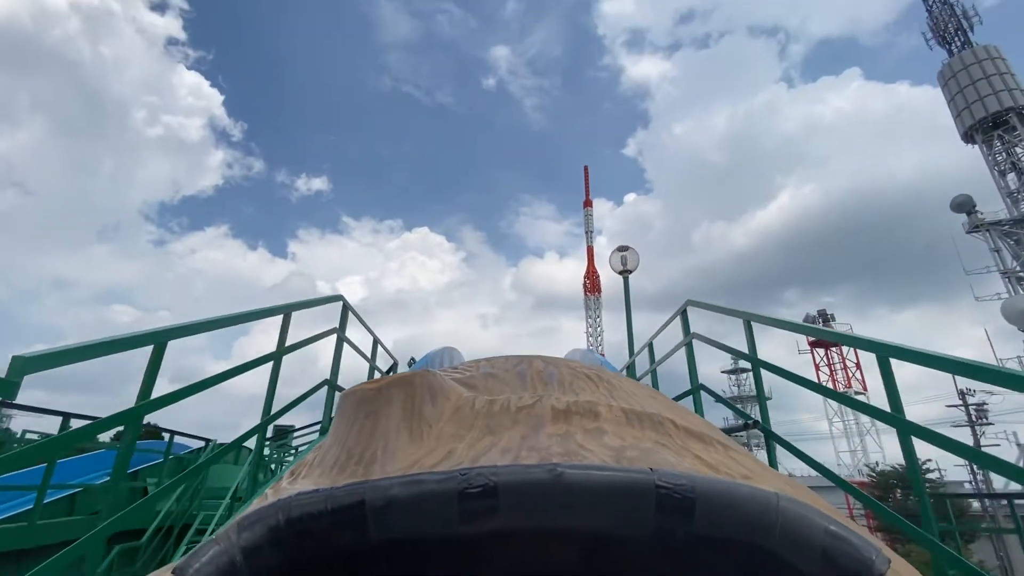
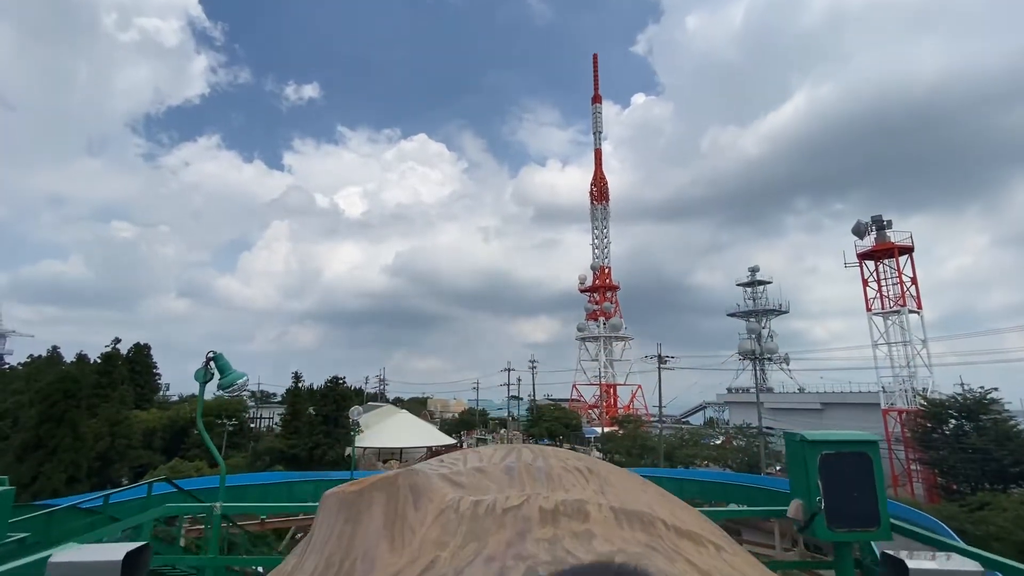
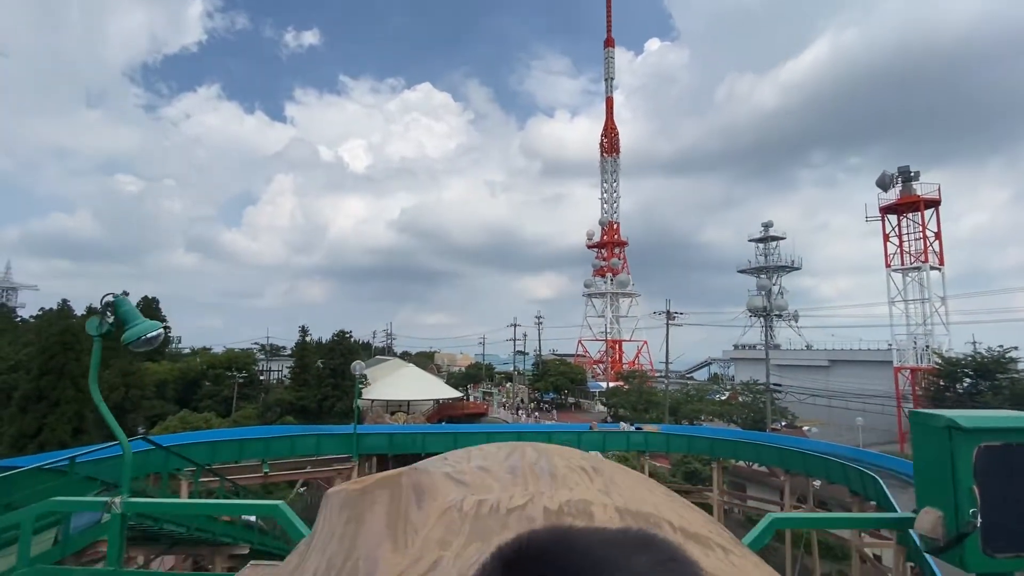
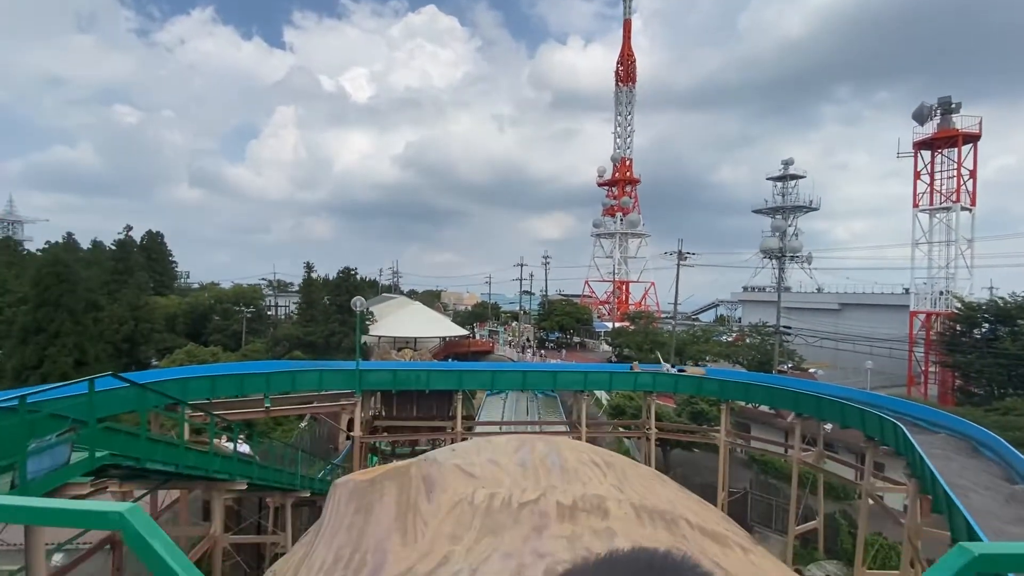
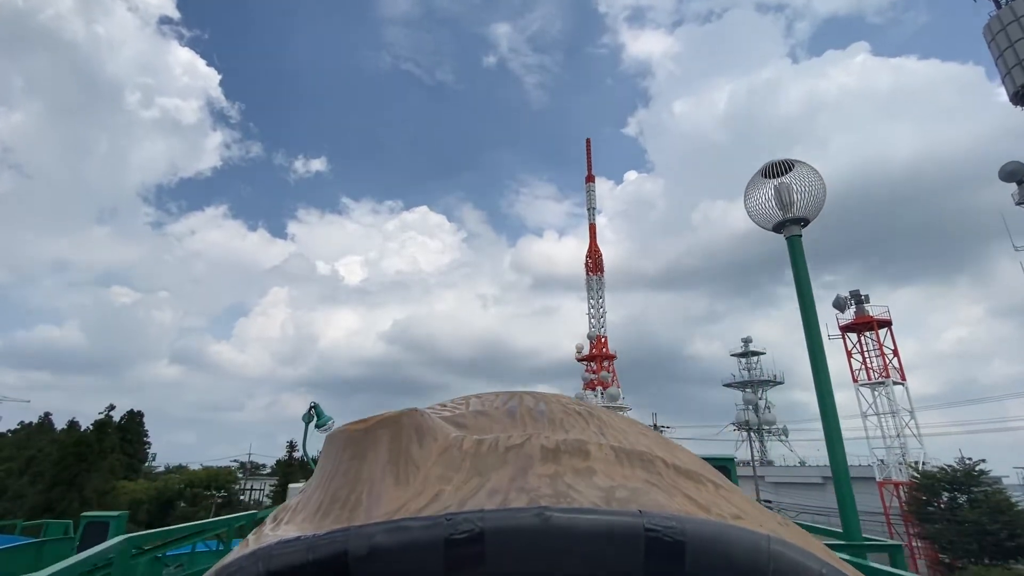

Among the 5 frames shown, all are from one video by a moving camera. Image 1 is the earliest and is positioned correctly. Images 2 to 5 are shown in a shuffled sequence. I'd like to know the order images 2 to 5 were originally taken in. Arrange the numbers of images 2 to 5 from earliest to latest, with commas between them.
5, 2, 3, 4
